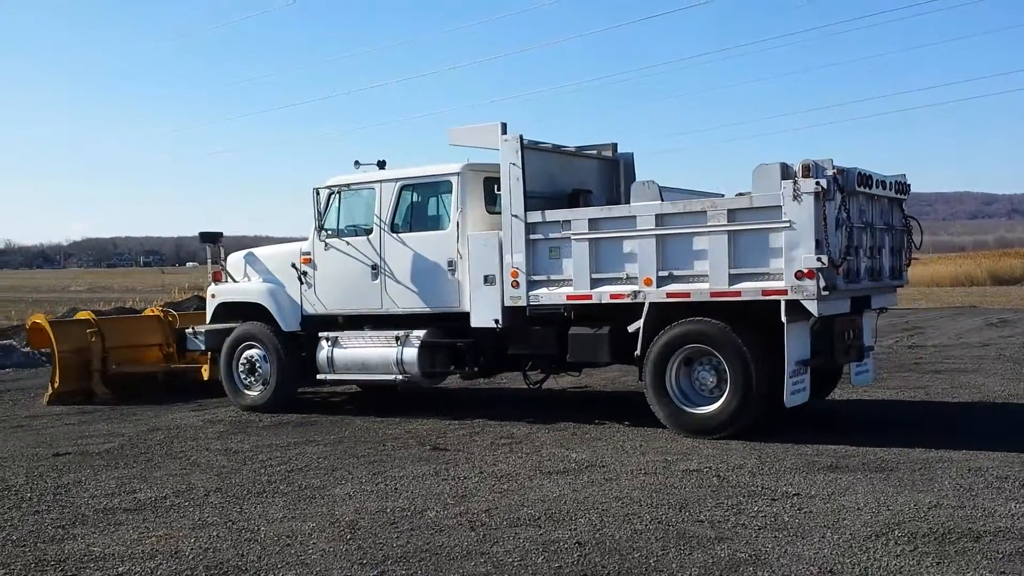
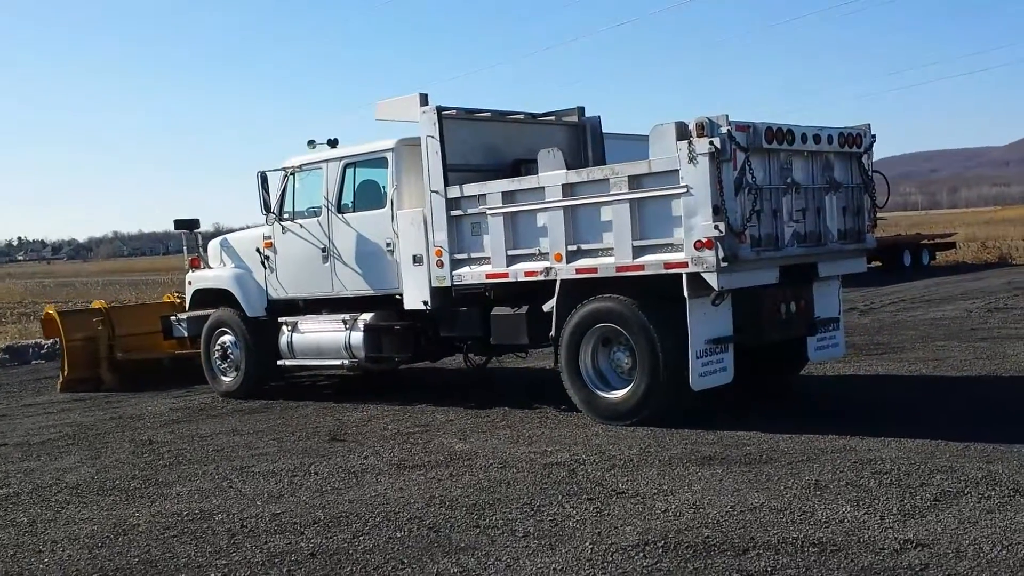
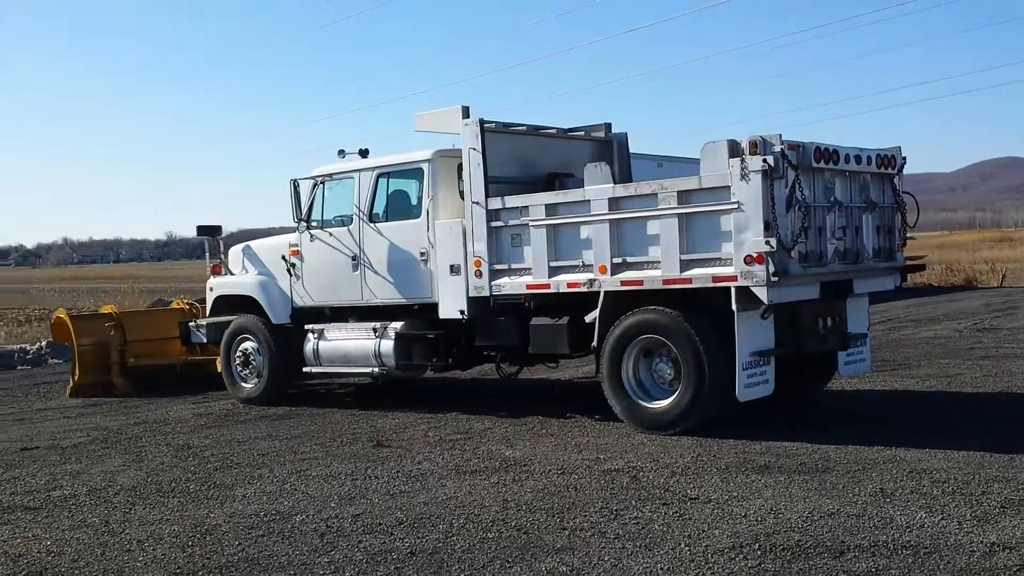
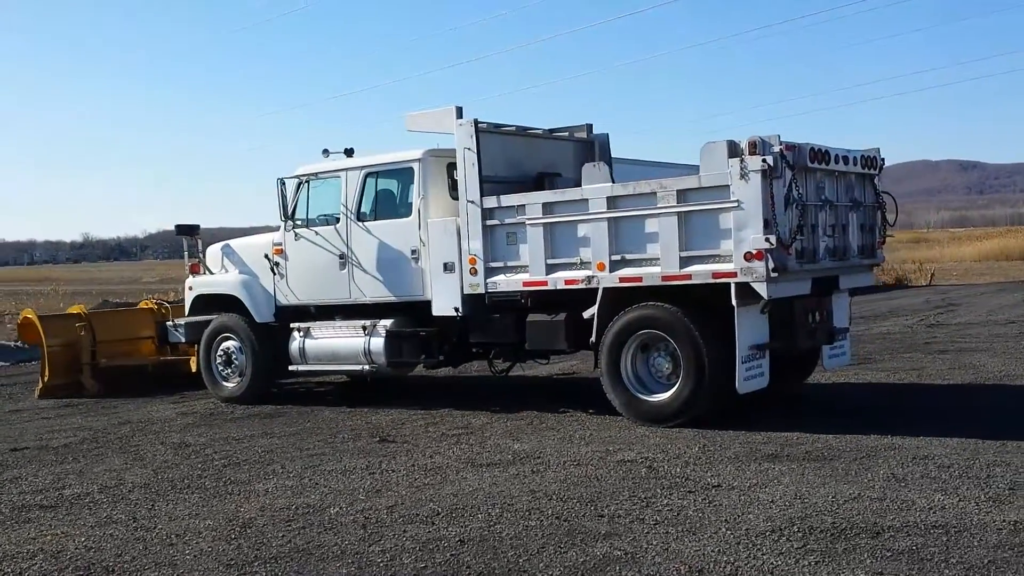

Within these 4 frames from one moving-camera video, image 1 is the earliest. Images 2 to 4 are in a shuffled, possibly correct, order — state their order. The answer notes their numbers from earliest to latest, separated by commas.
4, 3, 2
